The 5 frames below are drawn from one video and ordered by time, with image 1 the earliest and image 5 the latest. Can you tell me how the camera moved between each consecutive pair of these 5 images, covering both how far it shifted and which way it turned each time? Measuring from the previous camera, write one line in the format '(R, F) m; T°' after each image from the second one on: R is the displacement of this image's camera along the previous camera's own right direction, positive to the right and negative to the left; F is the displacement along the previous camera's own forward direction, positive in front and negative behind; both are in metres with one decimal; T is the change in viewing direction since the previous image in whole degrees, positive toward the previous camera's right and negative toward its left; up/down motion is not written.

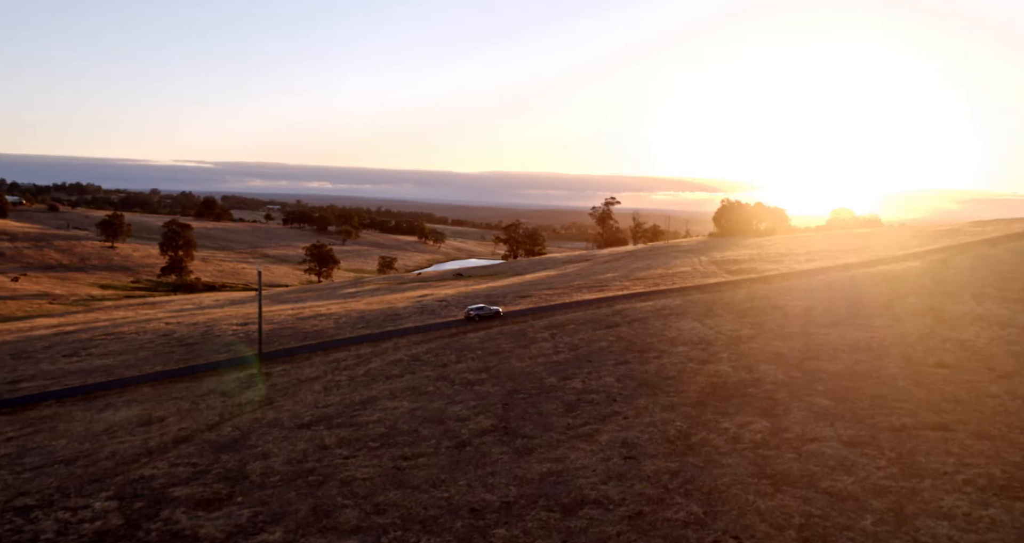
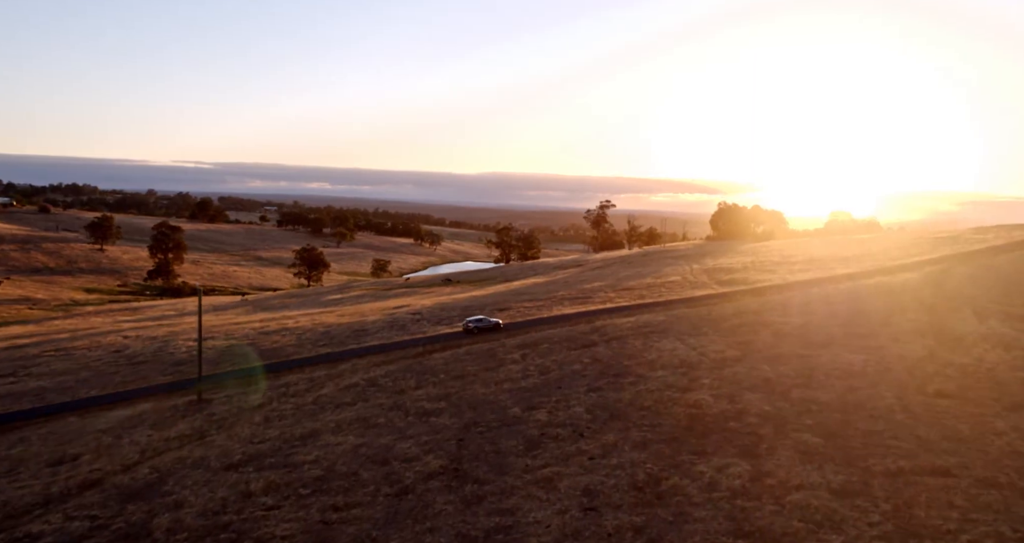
(+1.1, +2.2) m; 0°
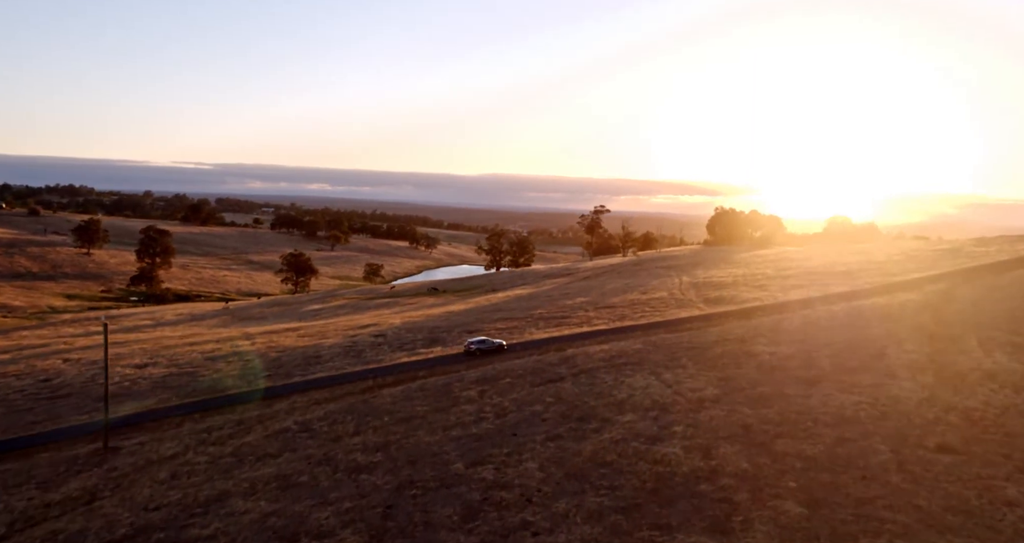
(+1.5, +2.8) m; 0°
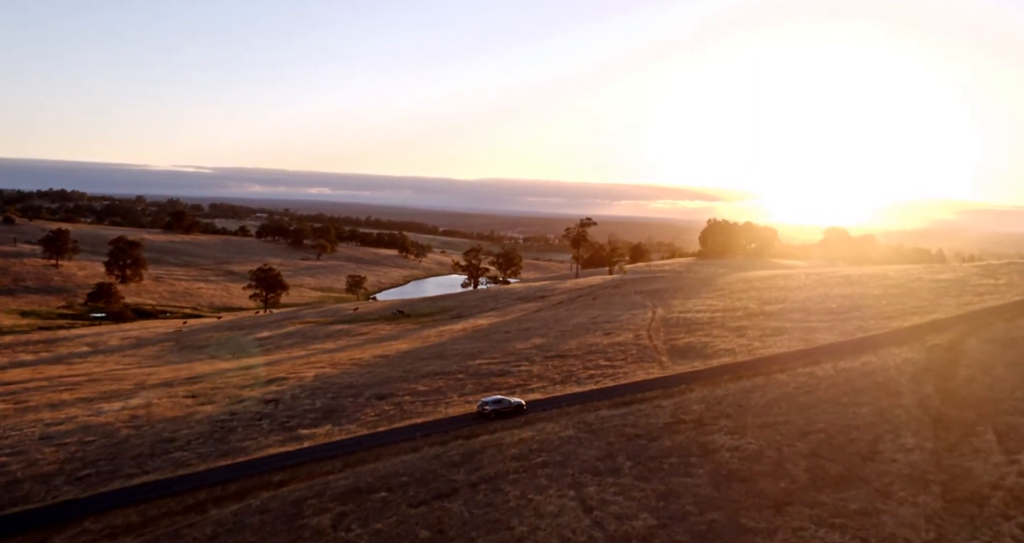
(+3.3, +6.5) m; 0°
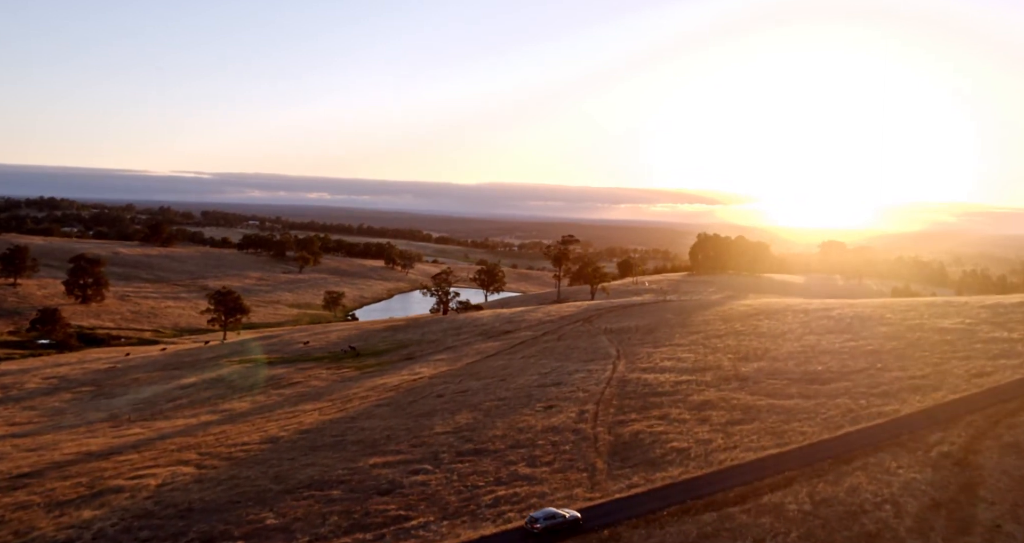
(+4.1, +8.0) m; 0°
